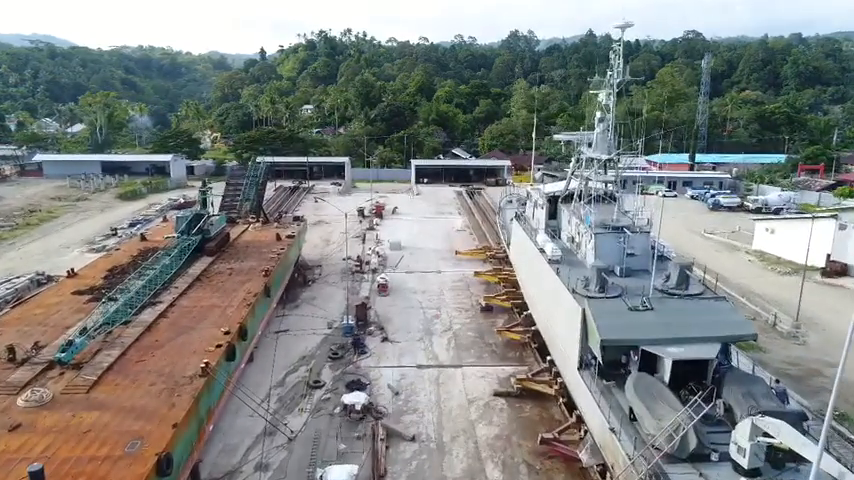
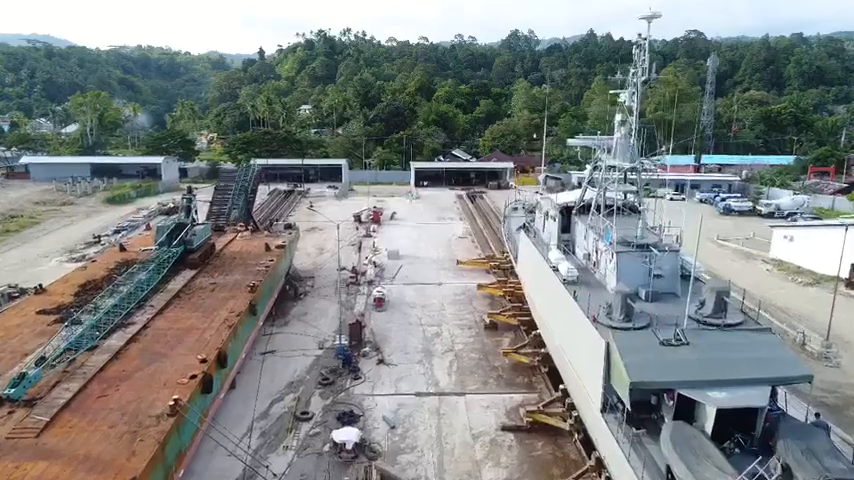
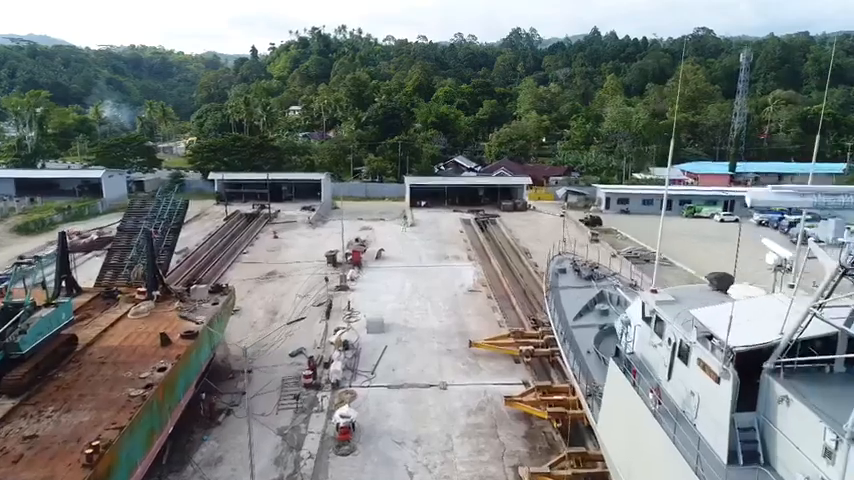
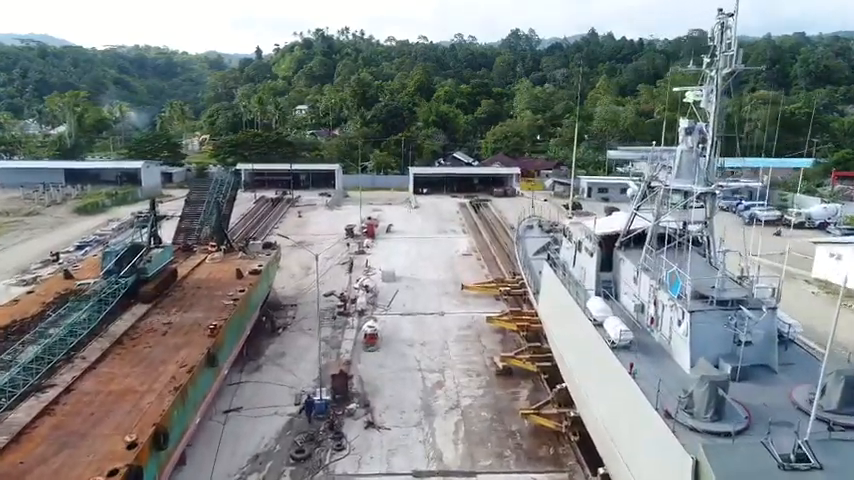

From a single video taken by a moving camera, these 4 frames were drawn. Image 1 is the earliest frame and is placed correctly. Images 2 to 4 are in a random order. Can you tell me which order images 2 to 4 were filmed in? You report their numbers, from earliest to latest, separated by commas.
2, 4, 3
